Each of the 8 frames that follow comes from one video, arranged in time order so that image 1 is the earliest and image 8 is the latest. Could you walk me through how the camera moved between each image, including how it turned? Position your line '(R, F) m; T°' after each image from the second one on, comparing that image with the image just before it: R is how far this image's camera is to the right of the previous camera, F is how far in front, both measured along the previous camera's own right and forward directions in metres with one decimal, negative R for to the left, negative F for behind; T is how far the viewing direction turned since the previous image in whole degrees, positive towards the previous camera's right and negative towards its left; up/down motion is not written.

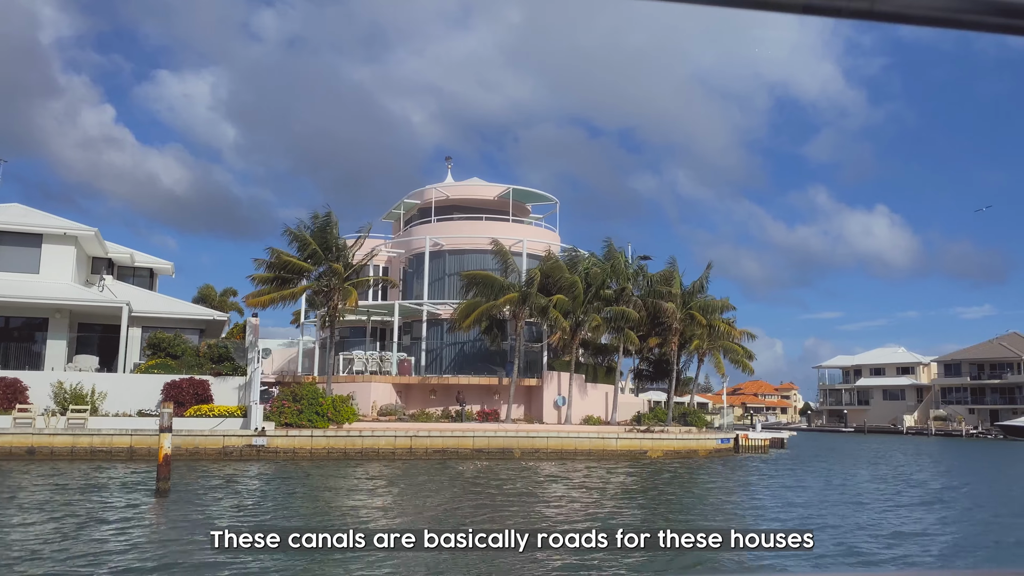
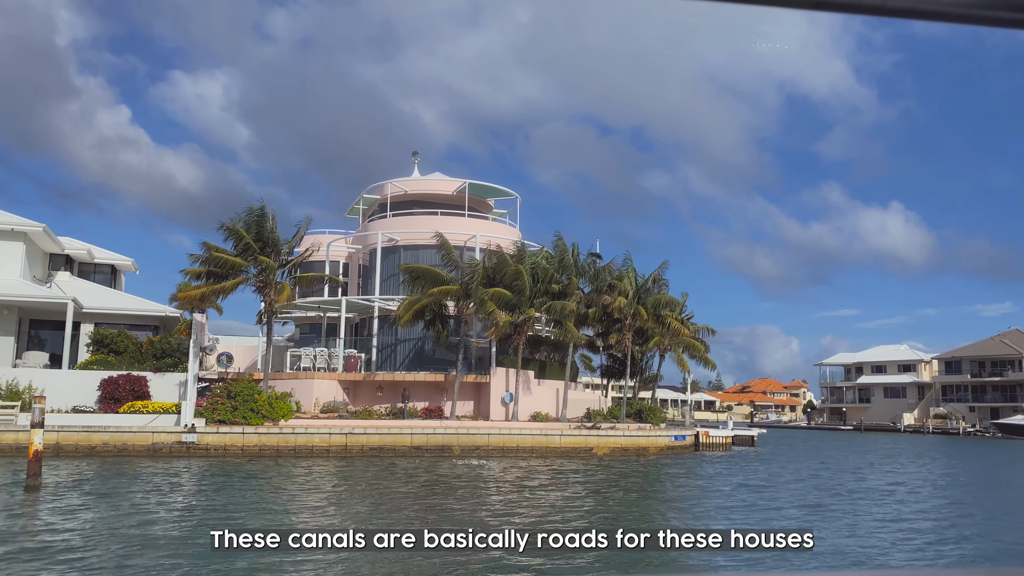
(+2.8, +0.5) m; -1°
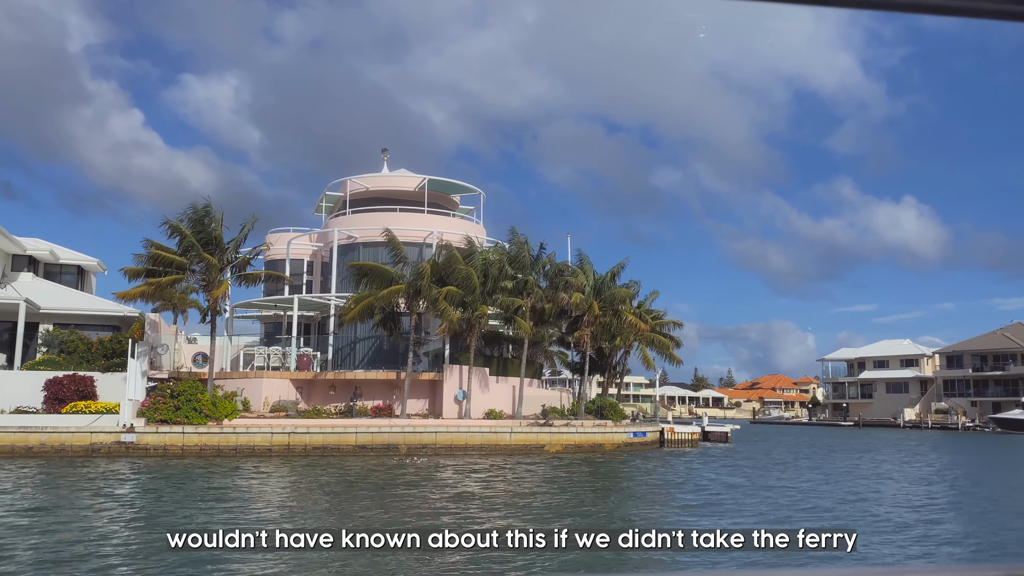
(+2.5, +0.4) m; -1°
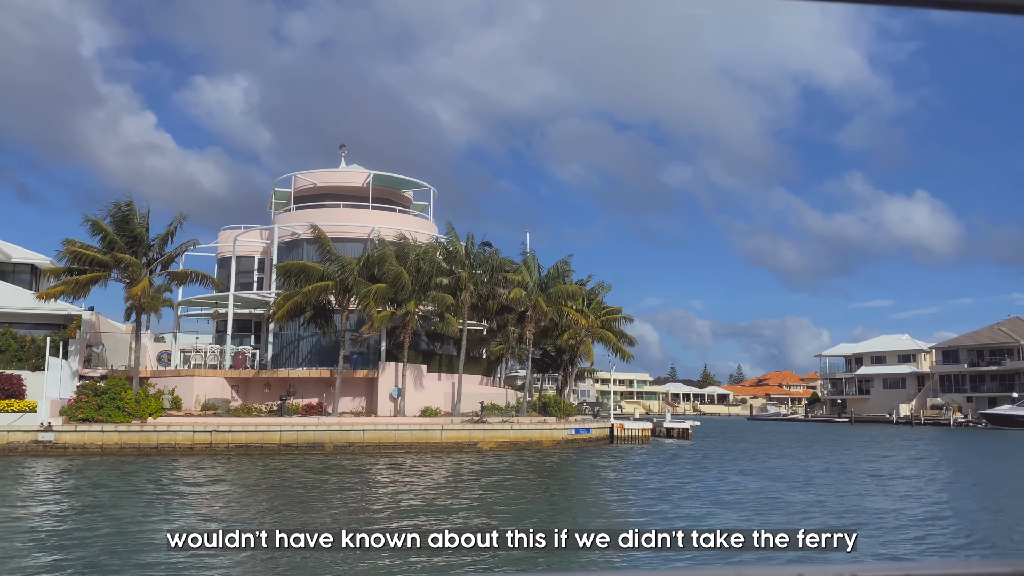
(+3.1, +0.5) m; -1°
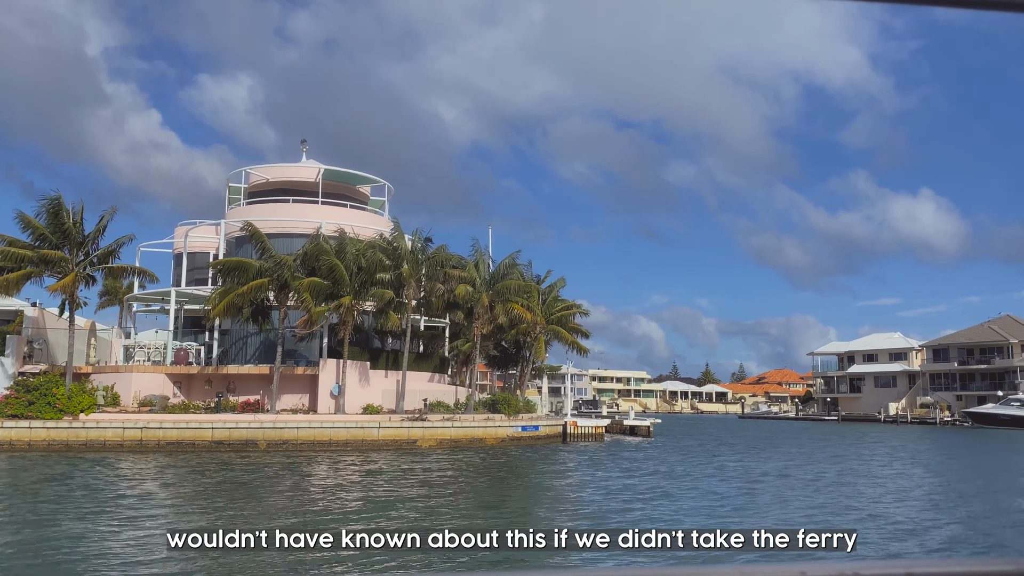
(+2.5, +0.3) m; 0°
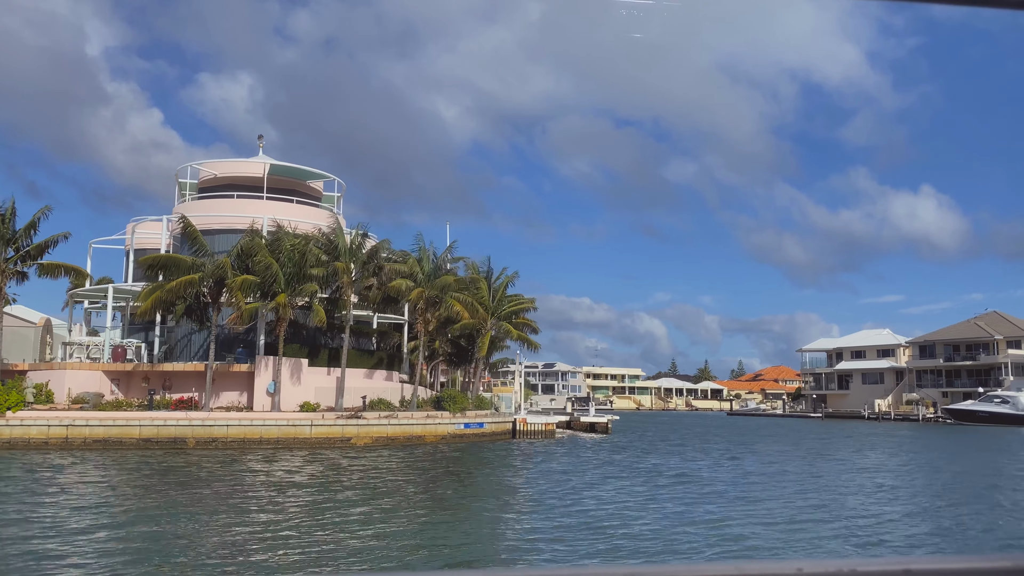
(+2.5, +0.3) m; 0°
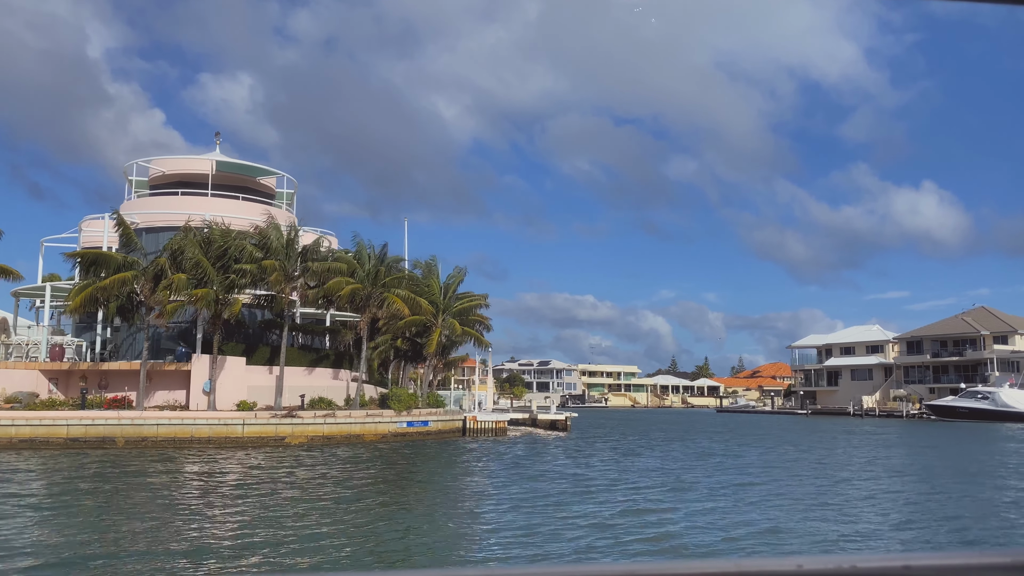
(+2.5, +0.3) m; 0°
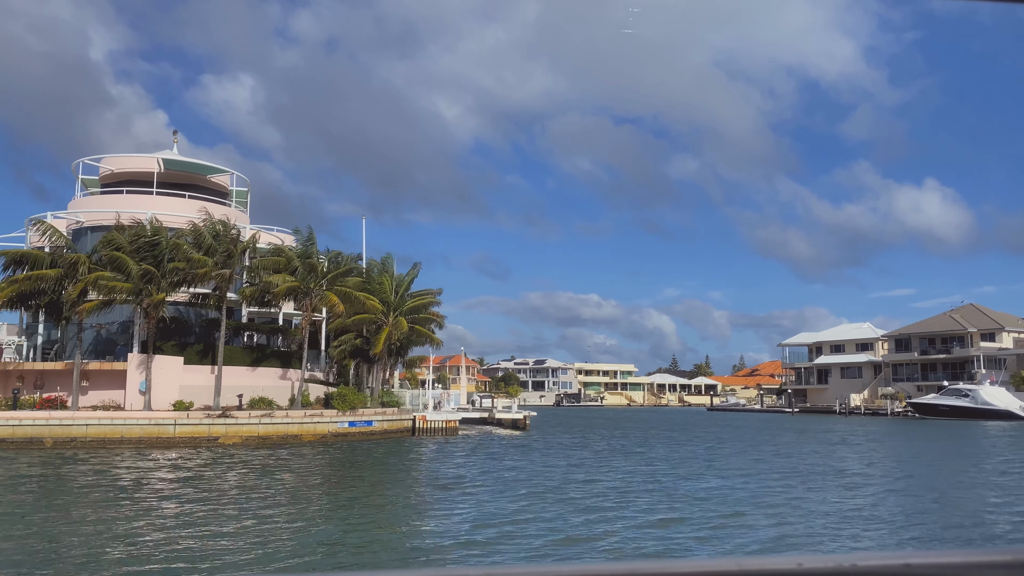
(+2.5, +0.3) m; 0°
